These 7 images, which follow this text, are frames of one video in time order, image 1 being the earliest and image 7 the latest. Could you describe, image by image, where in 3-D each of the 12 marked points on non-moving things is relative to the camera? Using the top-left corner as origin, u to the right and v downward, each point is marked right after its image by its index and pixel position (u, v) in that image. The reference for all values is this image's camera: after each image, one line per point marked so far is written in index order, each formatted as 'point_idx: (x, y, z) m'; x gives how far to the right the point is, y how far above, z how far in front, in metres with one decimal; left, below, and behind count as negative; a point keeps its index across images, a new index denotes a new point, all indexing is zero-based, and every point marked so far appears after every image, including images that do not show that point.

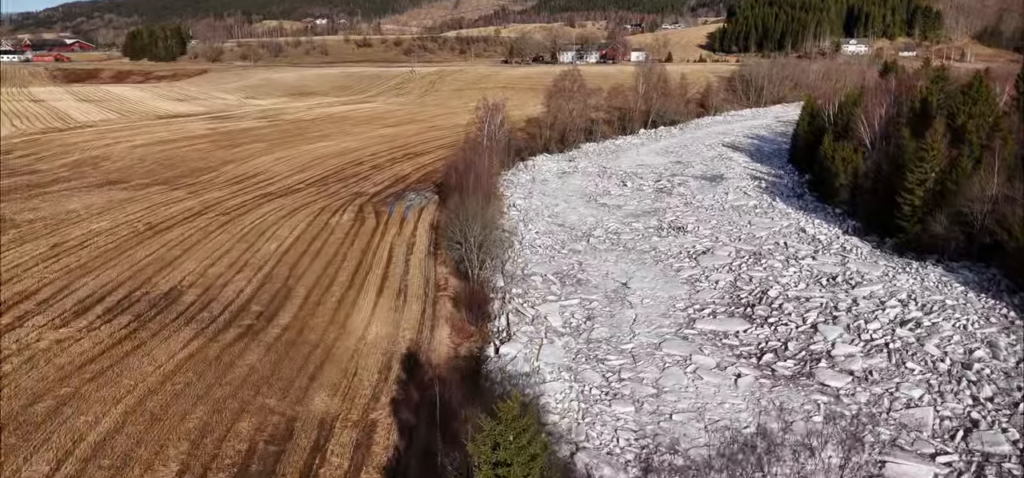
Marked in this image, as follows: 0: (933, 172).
0: (+10.1, +1.6, +17.3) m
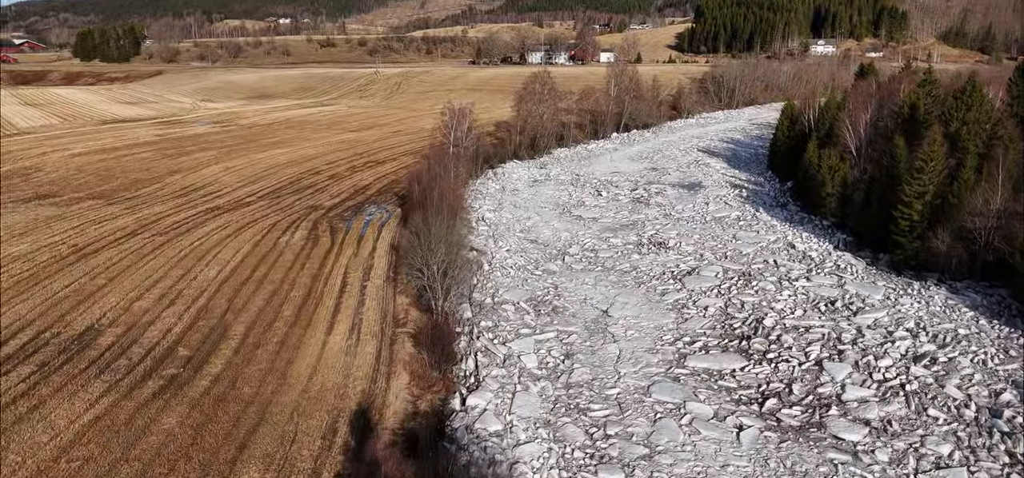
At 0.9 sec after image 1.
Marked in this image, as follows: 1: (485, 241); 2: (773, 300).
0: (+9.4, +1.2, +16.1) m
1: (-0.7, -0.1, +18.8) m
2: (+5.3, -1.2, +14.6) m
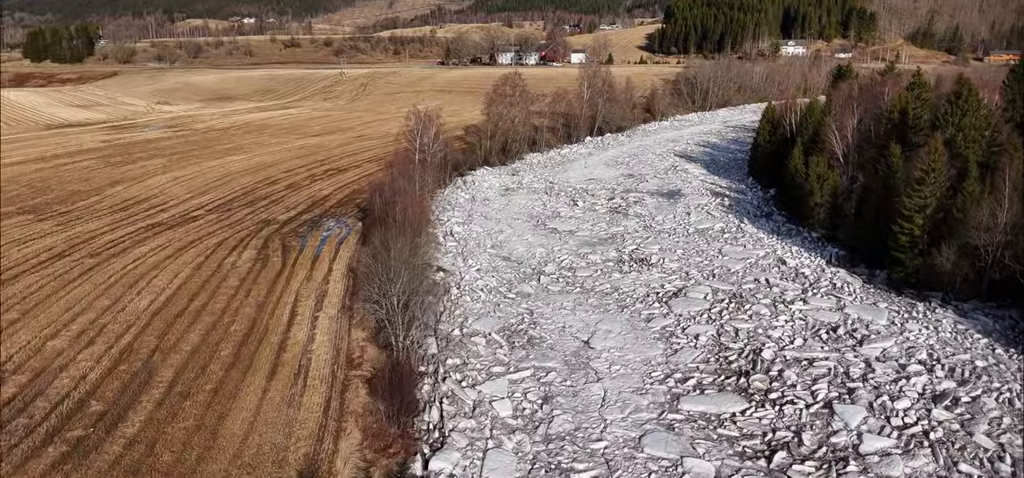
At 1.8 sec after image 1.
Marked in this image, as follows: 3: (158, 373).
0: (+8.7, +0.9, +14.9) m
1: (-1.4, -0.5, +17.3) m
2: (+4.8, -1.6, +13.3) m
3: (-5.4, -2.0, +11.0) m
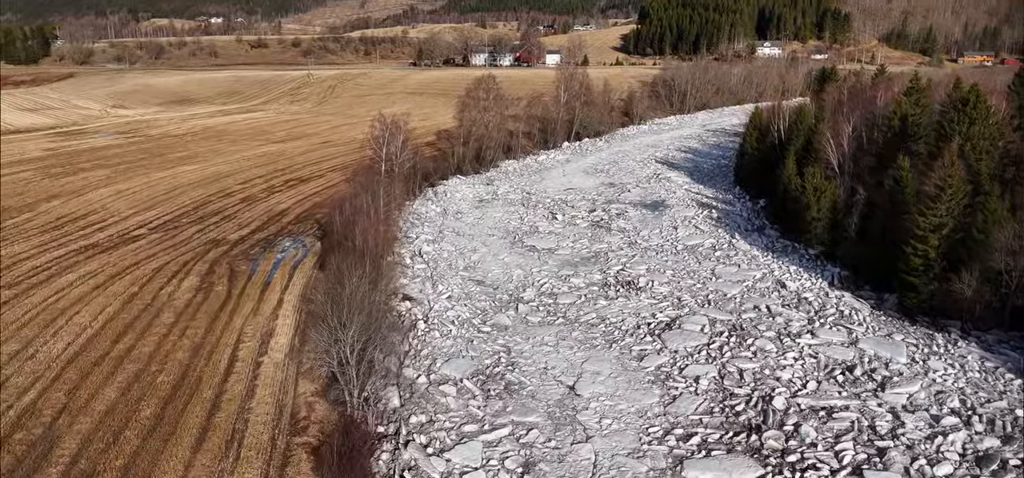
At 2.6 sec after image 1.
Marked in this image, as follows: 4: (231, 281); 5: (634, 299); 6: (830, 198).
0: (+8.2, +0.5, +13.6) m
1: (-2.0, -1.1, +15.6) m
2: (+4.4, -2.1, +11.8) m
3: (-5.7, -2.6, +9.1) m
4: (-6.1, -0.9, +15.5) m
5: (+2.6, -1.3, +15.2) m
6: (+8.0, +1.0, +18.1) m
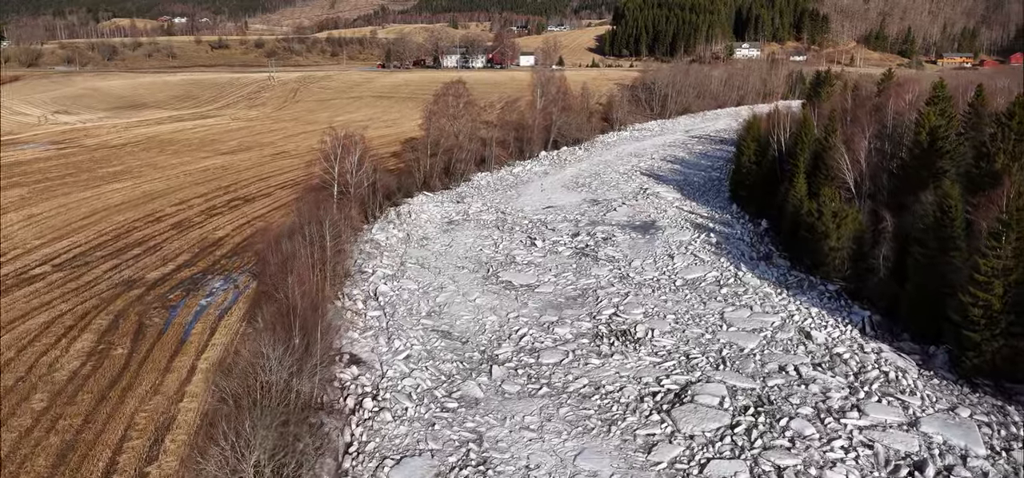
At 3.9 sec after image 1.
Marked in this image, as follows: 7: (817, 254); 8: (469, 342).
0: (+7.8, -0.3, +11.1) m
1: (-2.4, -1.9, +12.8) m
2: (+4.0, -2.8, +9.2) m
3: (-6.0, -3.4, +6.2) m
4: (-6.5, -1.8, +12.5) m
5: (+2.1, -2.1, +12.5) m
6: (+7.4, +0.3, +15.6) m
7: (+7.0, -0.3, +16.3) m
8: (-0.8, -1.9, +13.3) m
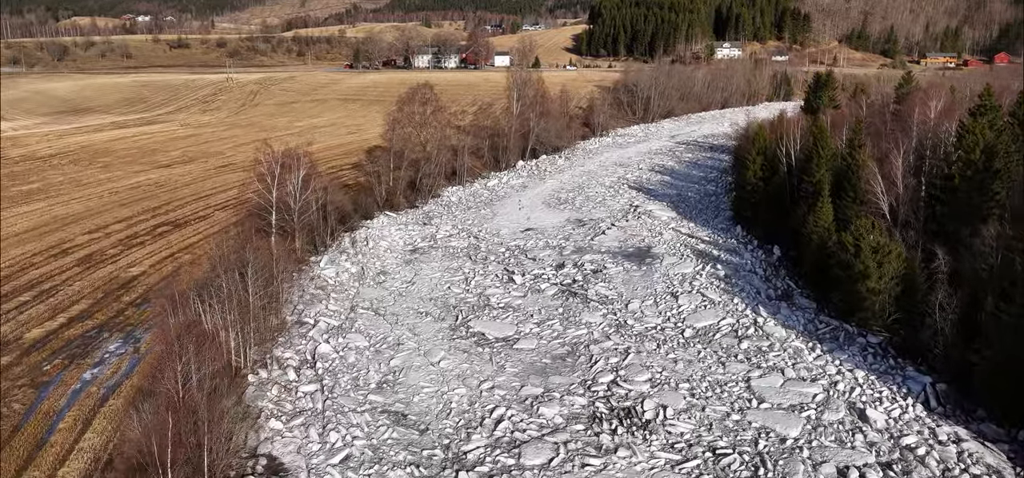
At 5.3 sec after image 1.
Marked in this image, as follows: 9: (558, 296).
0: (+7.5, -1.0, +8.3) m
1: (-2.8, -2.7, +9.7) m
2: (+3.8, -3.6, +6.3) m
3: (-6.1, -4.3, +3.0) m
4: (-6.9, -2.7, +9.3) m
5: (+1.7, -2.9, +9.6) m
6: (+6.9, -0.5, +12.8) m
7: (+6.4, -1.1, +13.5) m
8: (-1.2, -2.7, +10.2) m
9: (+1.0, -1.2, +15.6) m
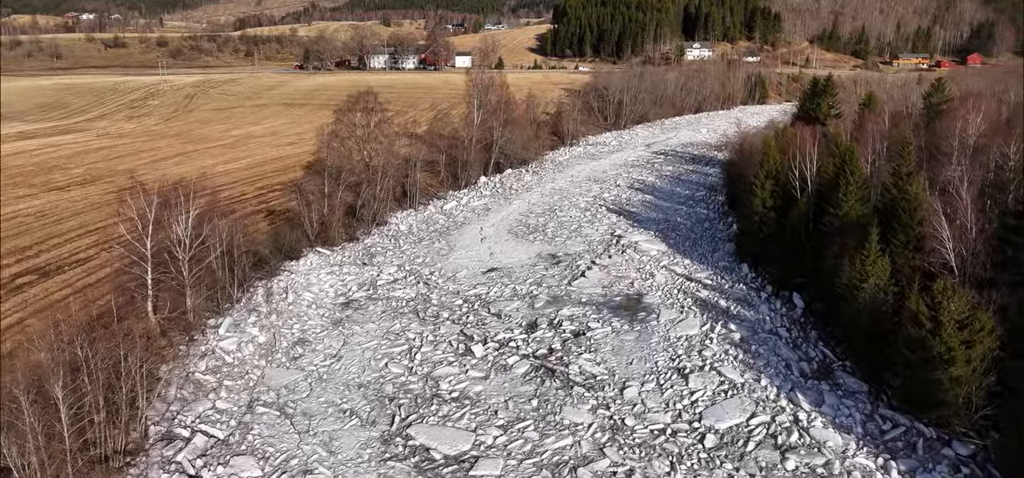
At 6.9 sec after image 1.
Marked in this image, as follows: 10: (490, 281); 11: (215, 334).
0: (+7.1, -2.0, +4.9) m
1: (-3.2, -3.8, +5.7) m
2: (+3.5, -4.6, +2.7) m
3: (-6.2, -5.4, -1.1) m
4: (-7.3, -3.8, +5.1) m
5: (+1.3, -3.9, +5.8) m
6: (+6.3, -1.4, +9.3) m
7: (+5.8, -2.0, +10.0) m
8: (-1.6, -3.8, +6.3) m
9: (+0.3, -2.3, +11.8) m
10: (-0.4, -1.0, +16.5) m
11: (-5.4, -1.7, +12.9) m
